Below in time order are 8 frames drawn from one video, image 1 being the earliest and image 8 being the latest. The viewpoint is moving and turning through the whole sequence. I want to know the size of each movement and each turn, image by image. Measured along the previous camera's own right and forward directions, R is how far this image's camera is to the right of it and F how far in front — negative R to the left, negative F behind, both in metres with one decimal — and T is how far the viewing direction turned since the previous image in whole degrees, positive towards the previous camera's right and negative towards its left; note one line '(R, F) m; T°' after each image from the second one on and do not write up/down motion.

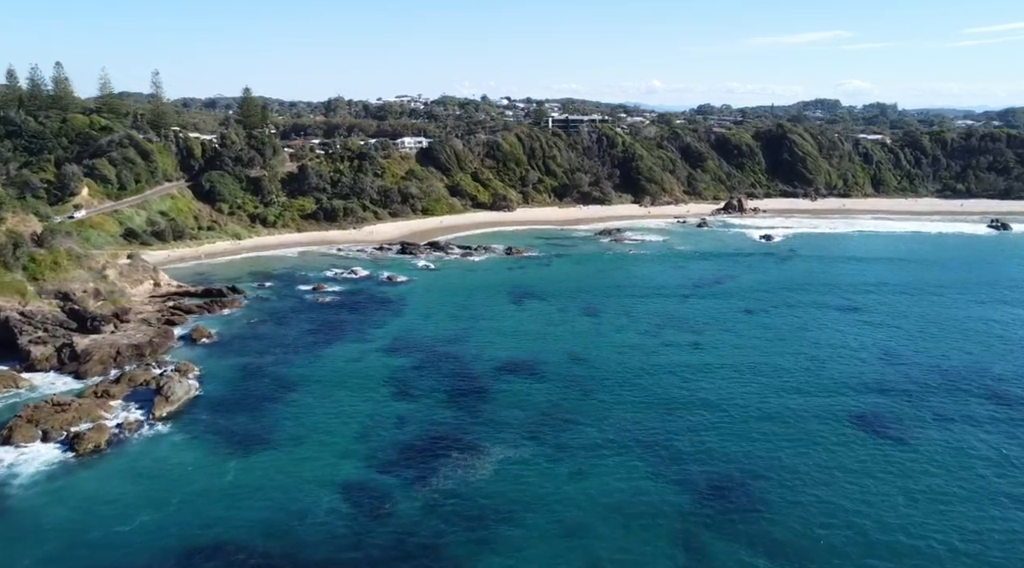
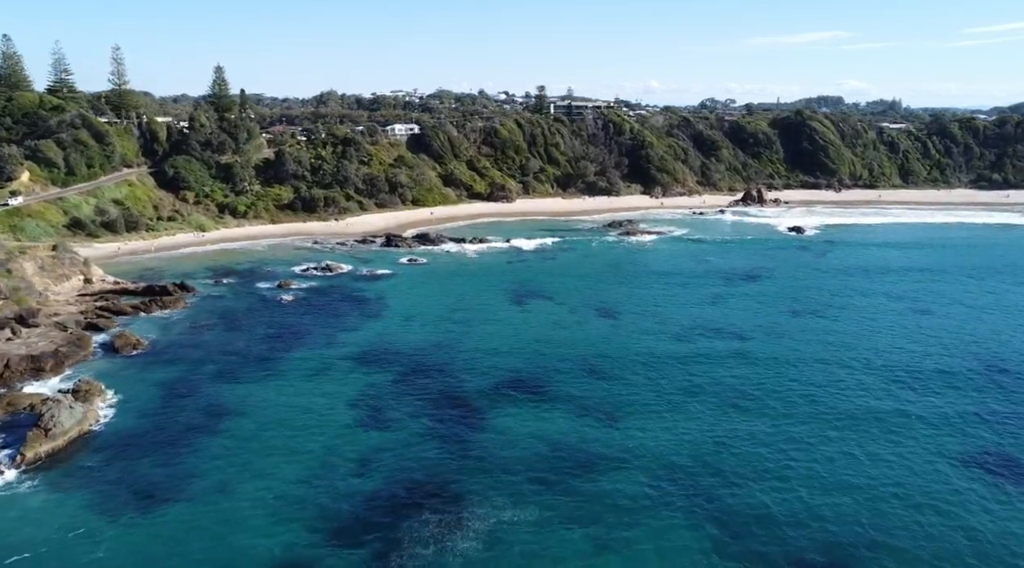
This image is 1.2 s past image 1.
(-0.1, +11.4) m; 0°
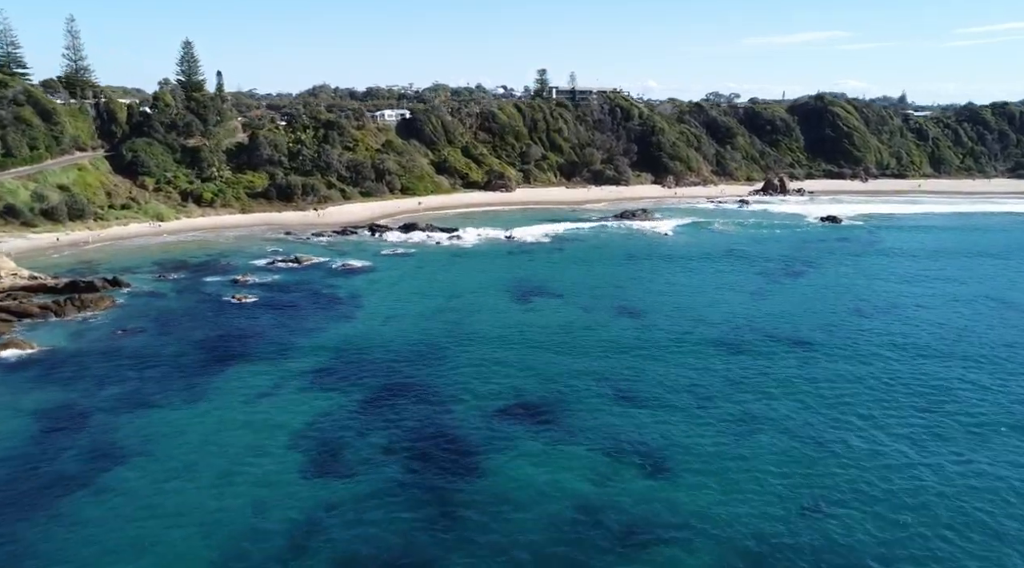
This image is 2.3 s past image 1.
(-0.1, +10.6) m; 0°
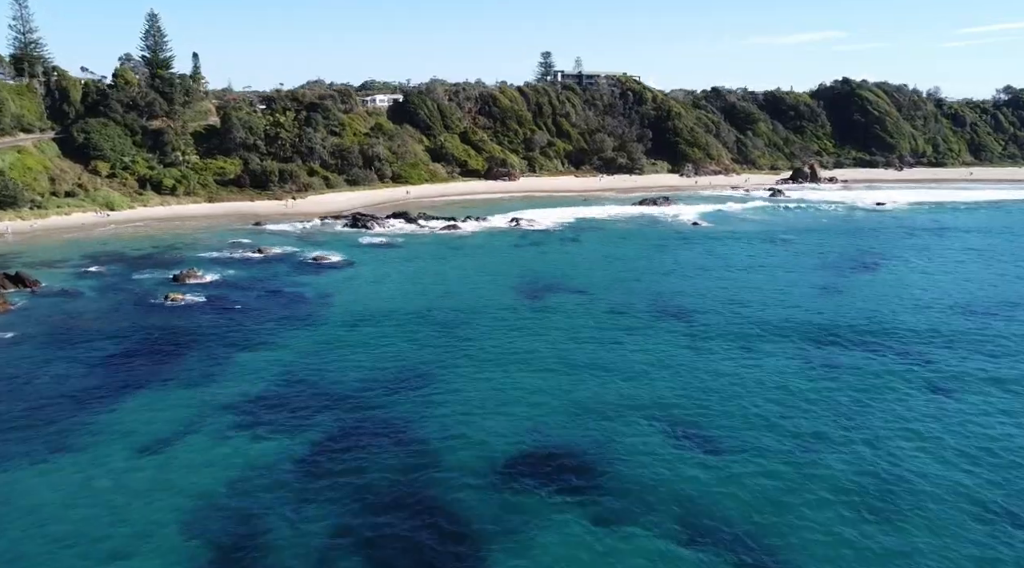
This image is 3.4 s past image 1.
(-0.5, +10.7) m; 0°
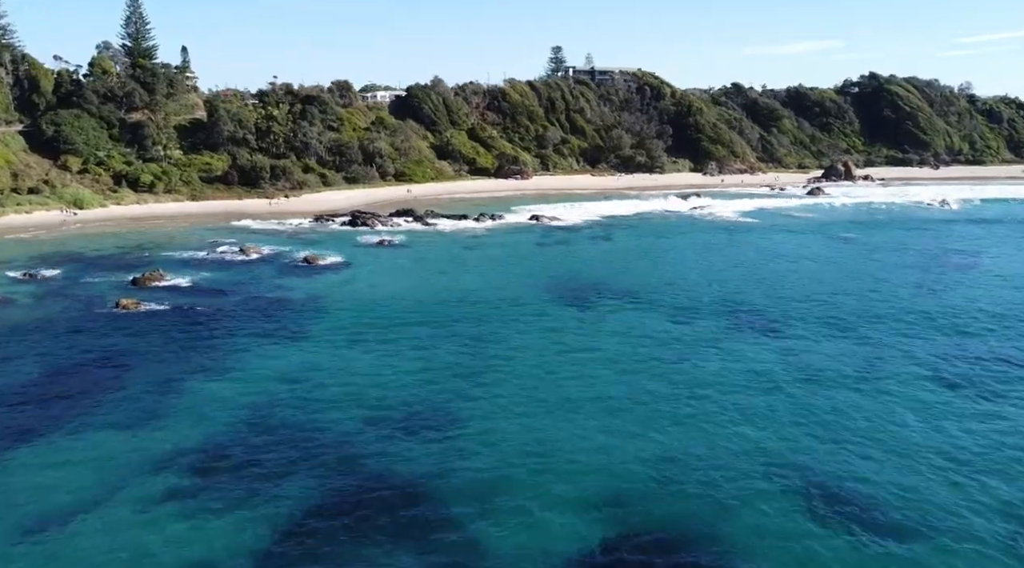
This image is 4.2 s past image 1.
(-1.3, +7.6) m; 0°
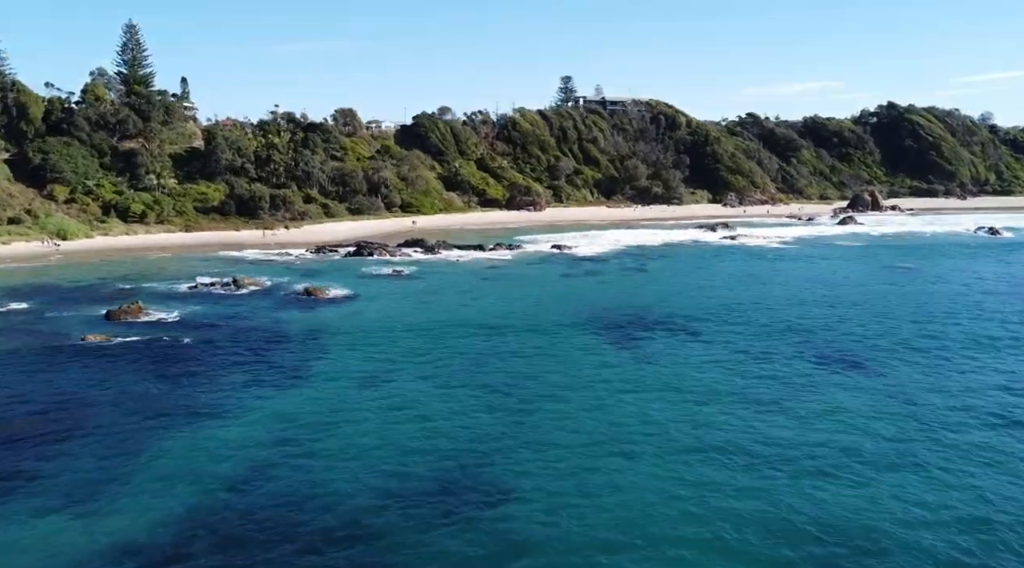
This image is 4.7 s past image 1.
(-1.1, +4.7) m; 0°
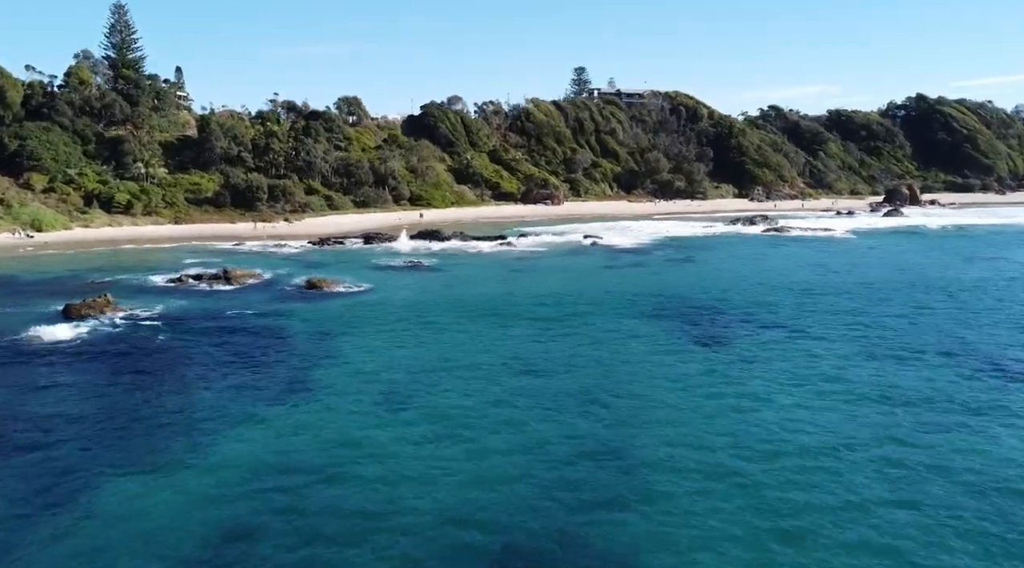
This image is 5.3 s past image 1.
(-1.4, +5.7) m; 0°
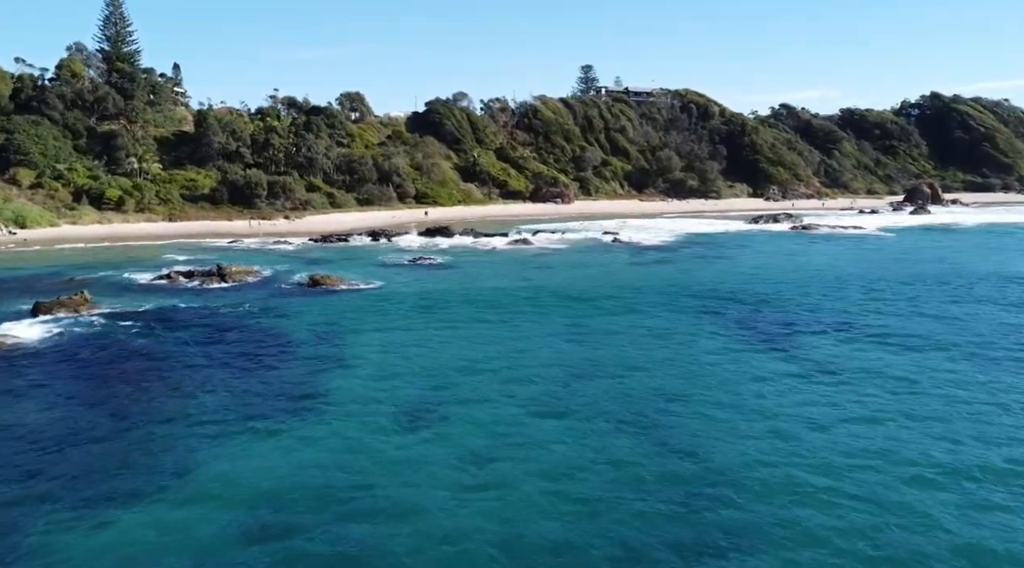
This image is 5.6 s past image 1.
(-0.8, +2.9) m; 0°
